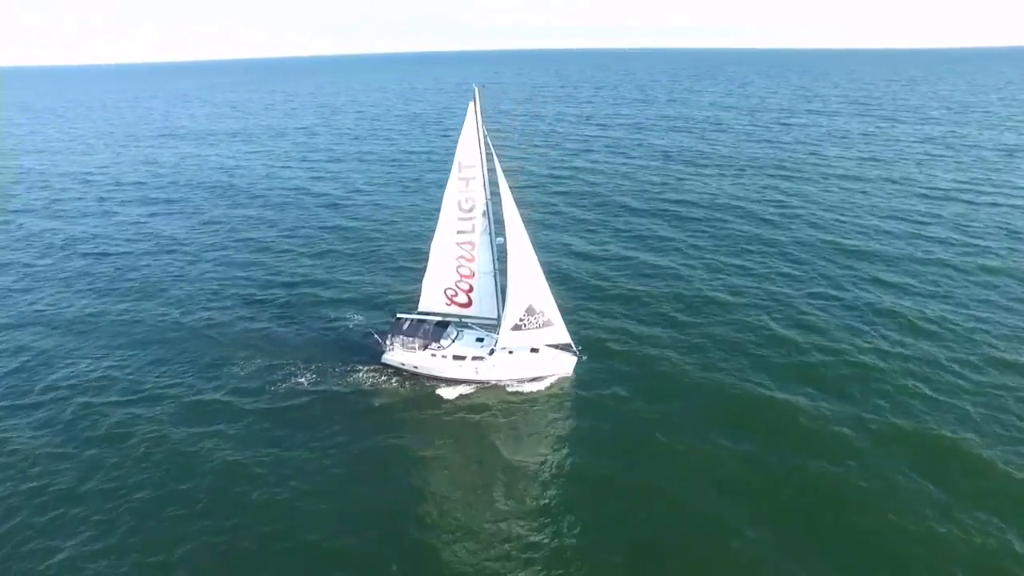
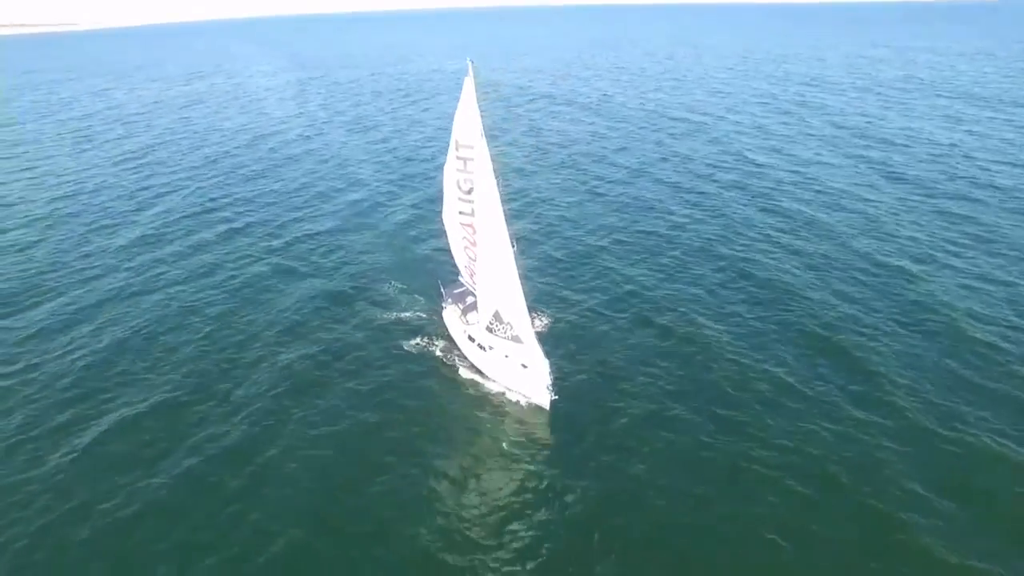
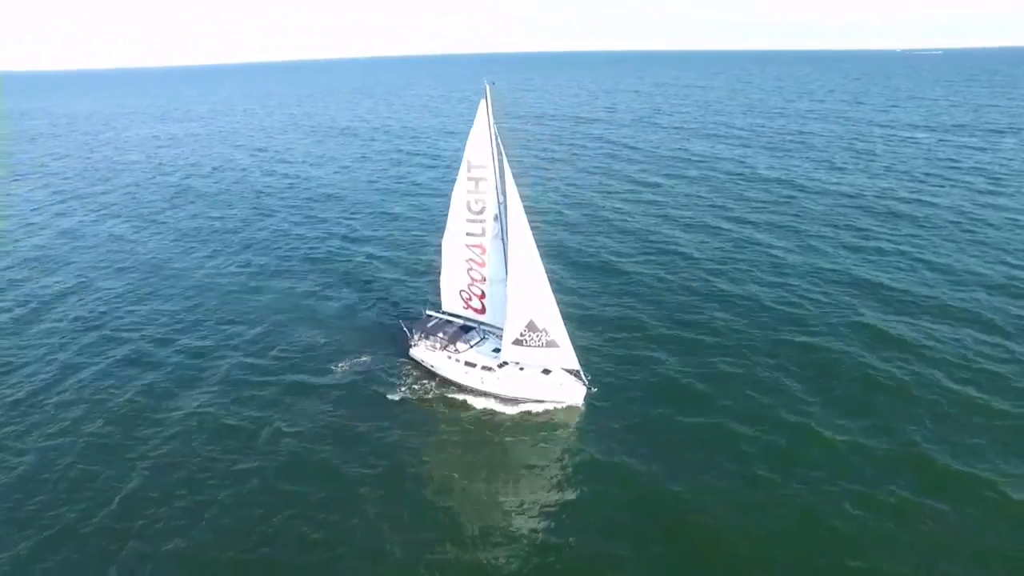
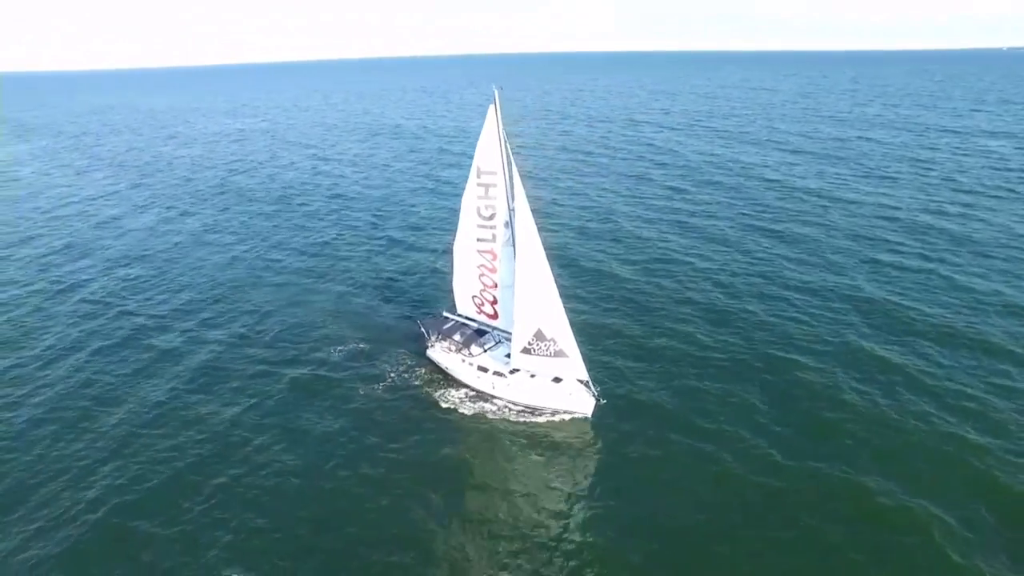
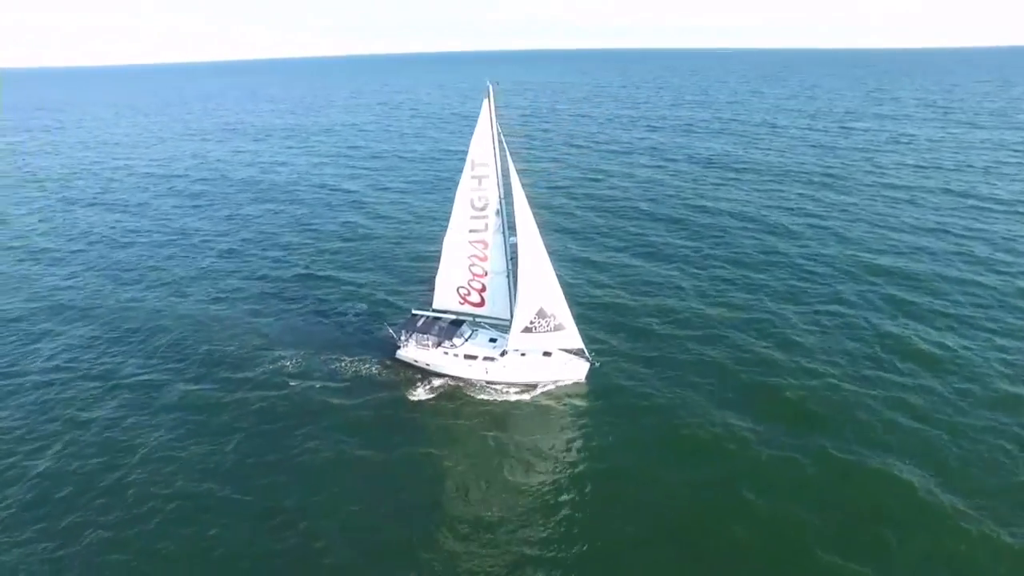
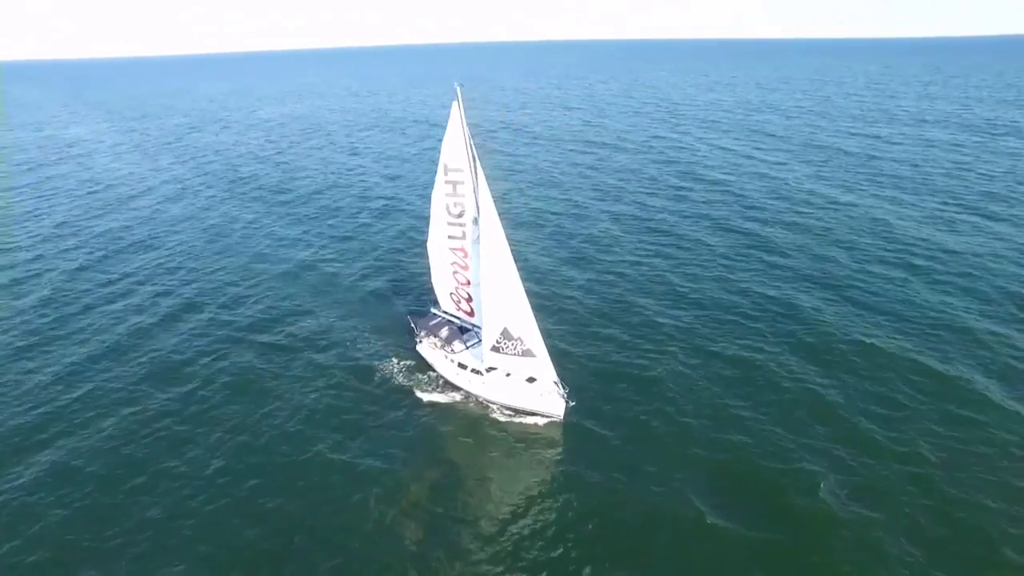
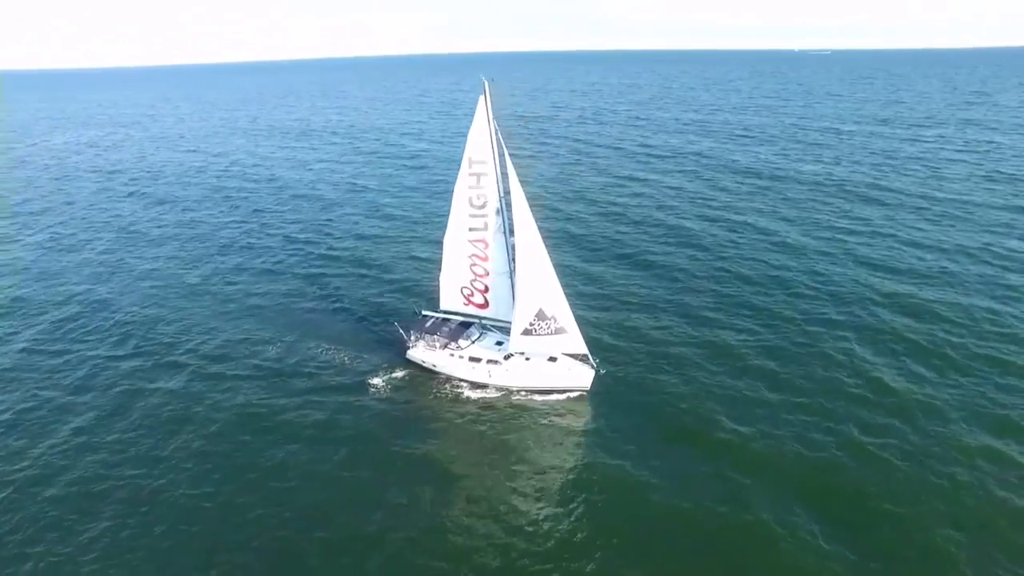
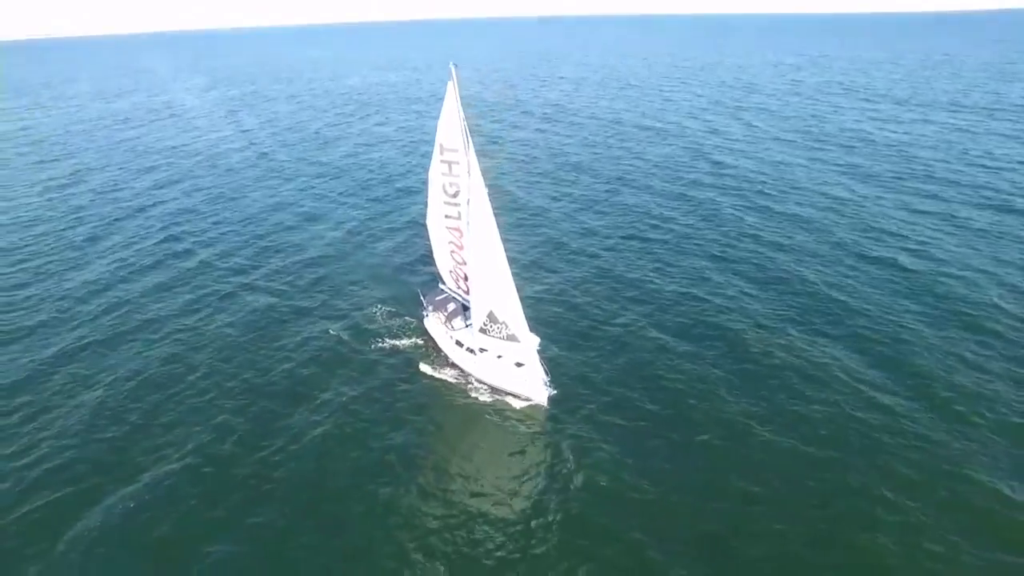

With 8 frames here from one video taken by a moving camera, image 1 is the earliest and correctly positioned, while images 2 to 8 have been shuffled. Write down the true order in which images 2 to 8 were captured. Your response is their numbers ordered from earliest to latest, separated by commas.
5, 7, 3, 4, 6, 8, 2
